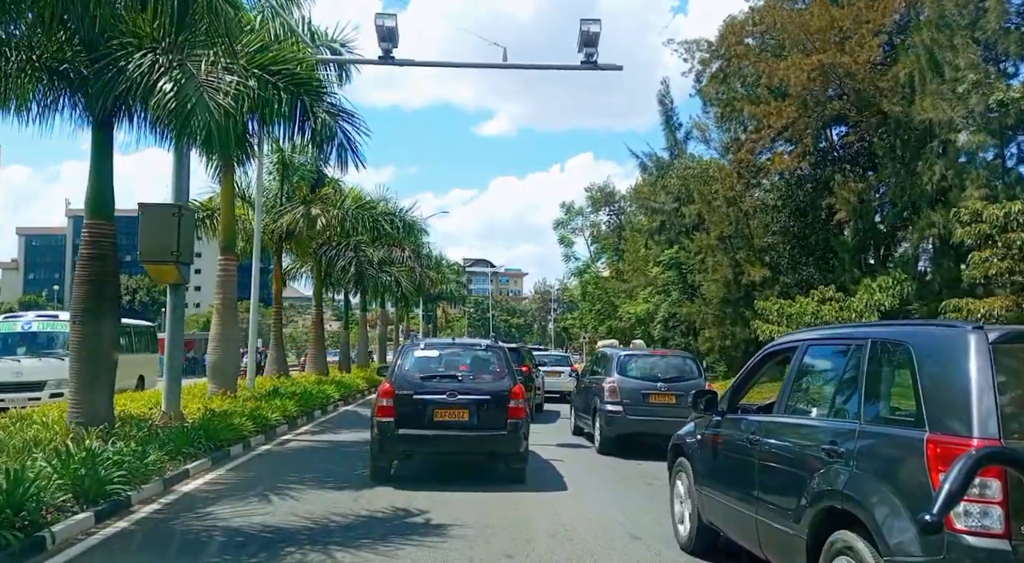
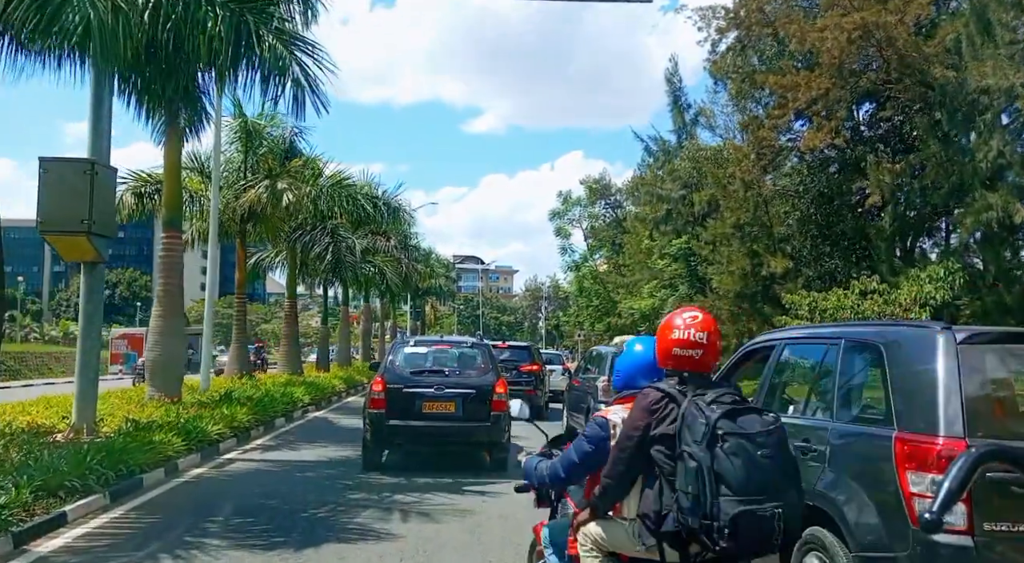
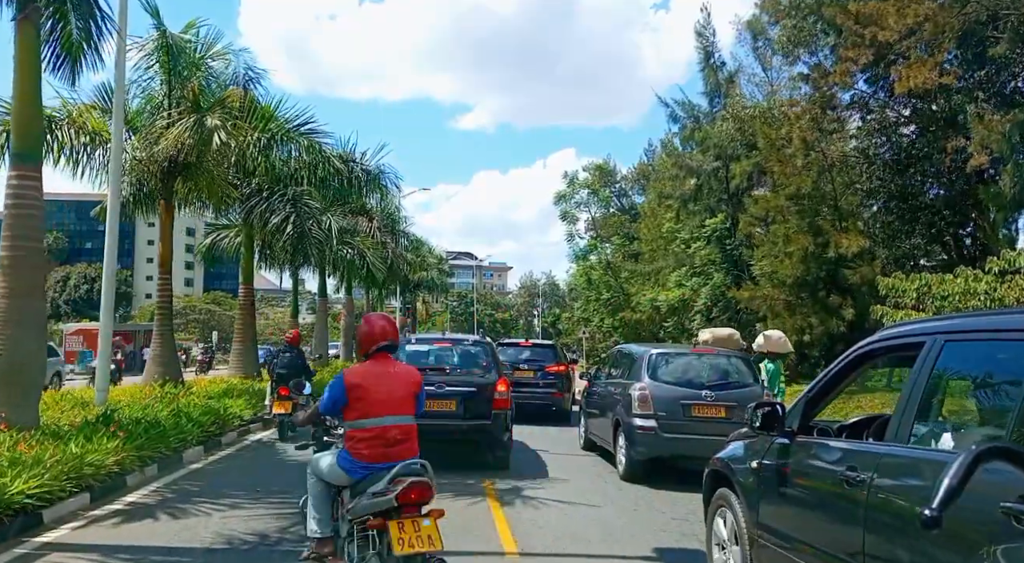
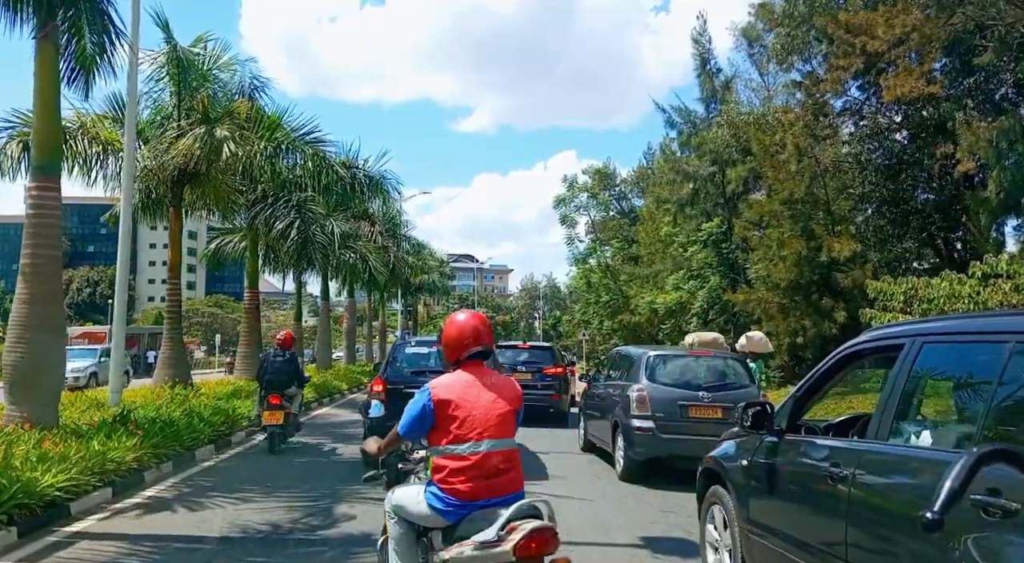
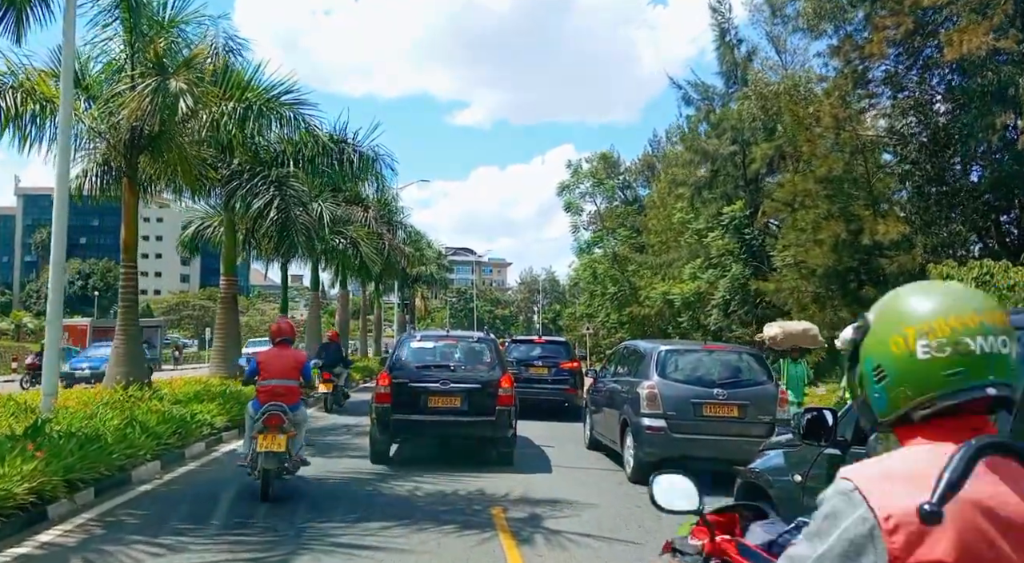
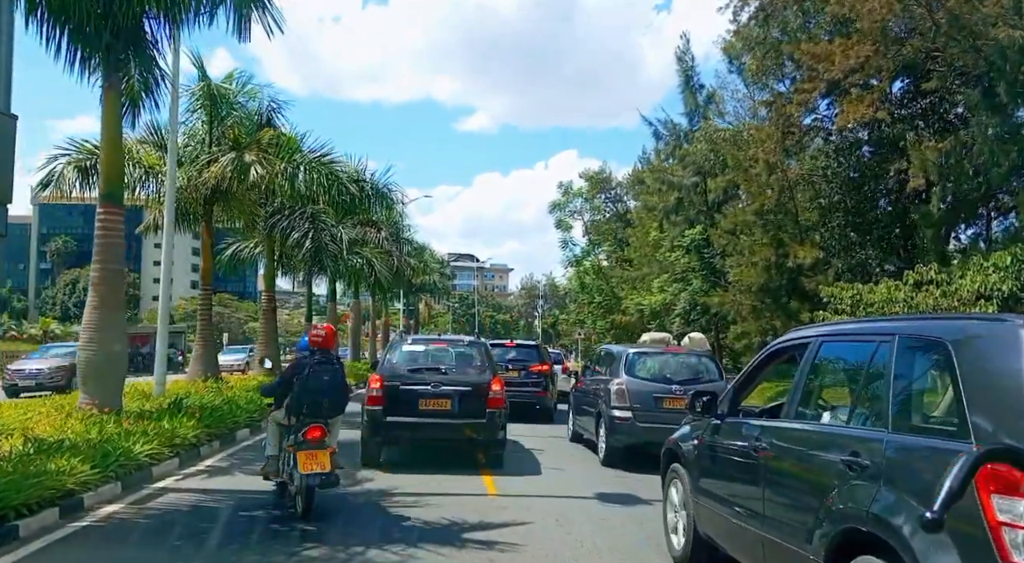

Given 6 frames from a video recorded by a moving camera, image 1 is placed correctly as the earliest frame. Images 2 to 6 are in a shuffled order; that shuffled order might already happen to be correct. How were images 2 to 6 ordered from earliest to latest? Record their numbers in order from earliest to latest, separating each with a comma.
2, 6, 4, 3, 5
